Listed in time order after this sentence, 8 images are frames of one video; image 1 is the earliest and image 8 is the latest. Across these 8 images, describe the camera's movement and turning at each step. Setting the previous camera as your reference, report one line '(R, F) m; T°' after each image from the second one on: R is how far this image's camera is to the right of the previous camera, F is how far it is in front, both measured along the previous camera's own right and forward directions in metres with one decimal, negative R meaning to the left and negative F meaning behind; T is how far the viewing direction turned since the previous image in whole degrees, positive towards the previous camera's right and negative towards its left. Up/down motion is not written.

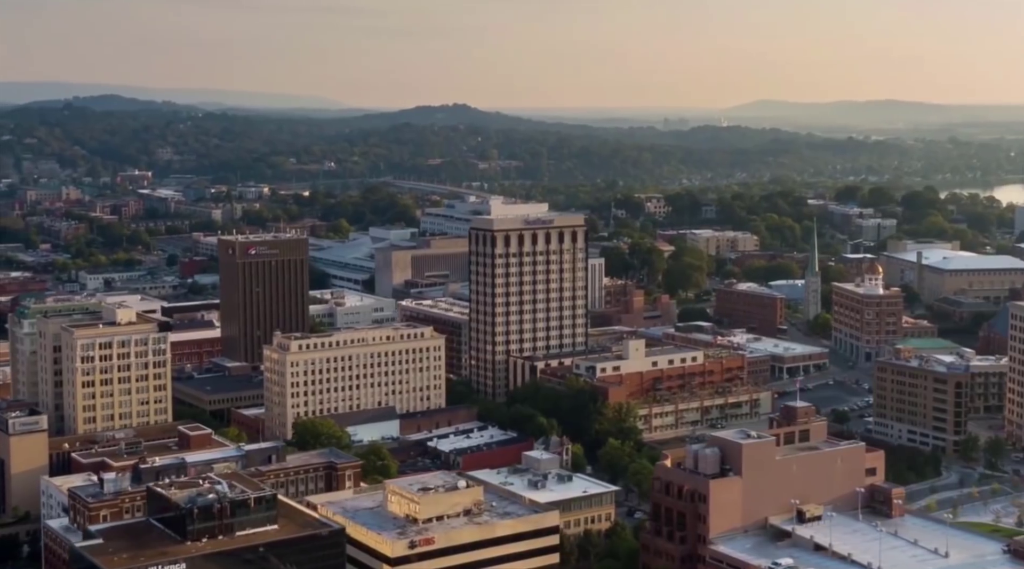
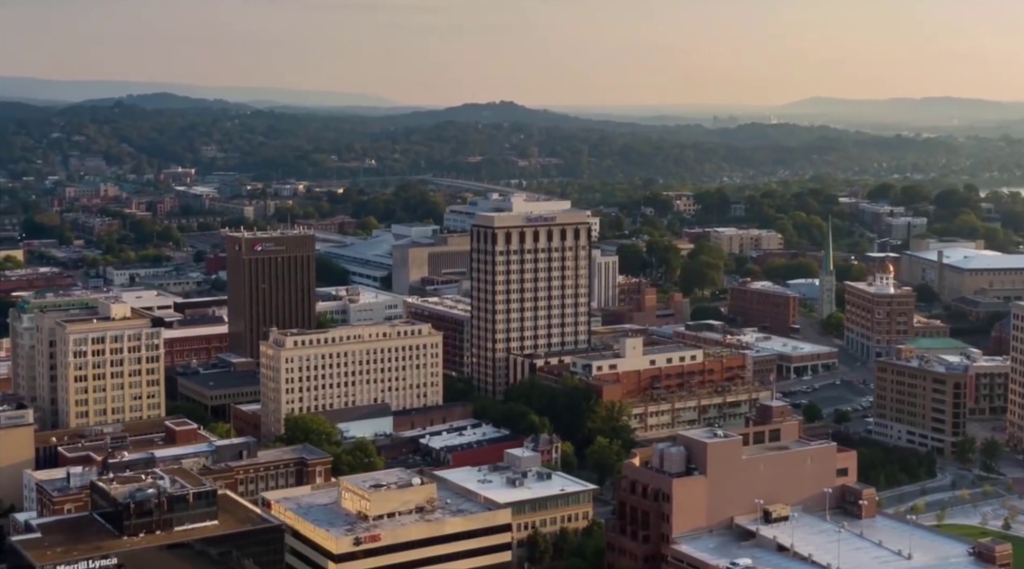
(+1.6, +0.1) m; -2°
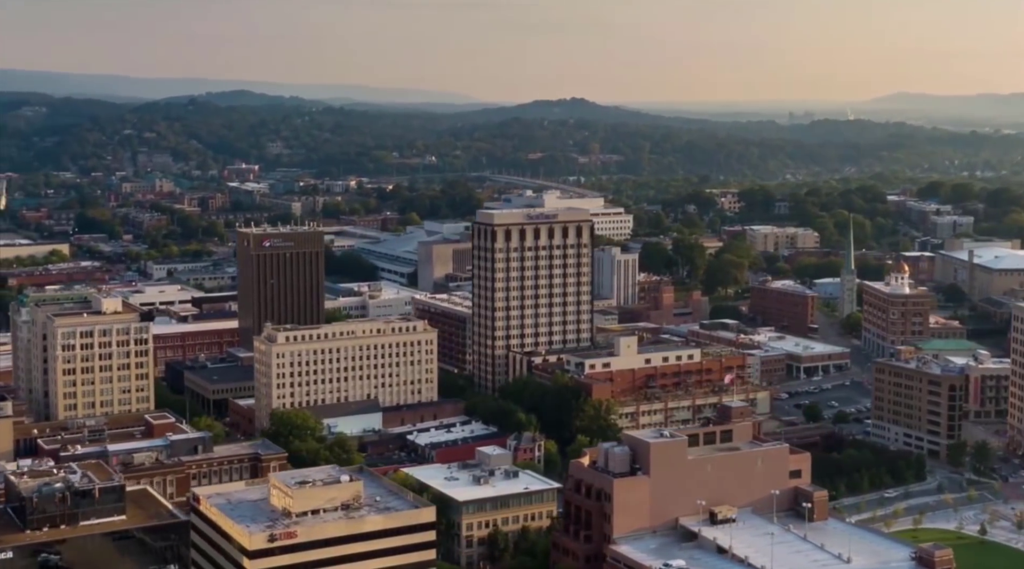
(+2.4, +0.2) m; -2°
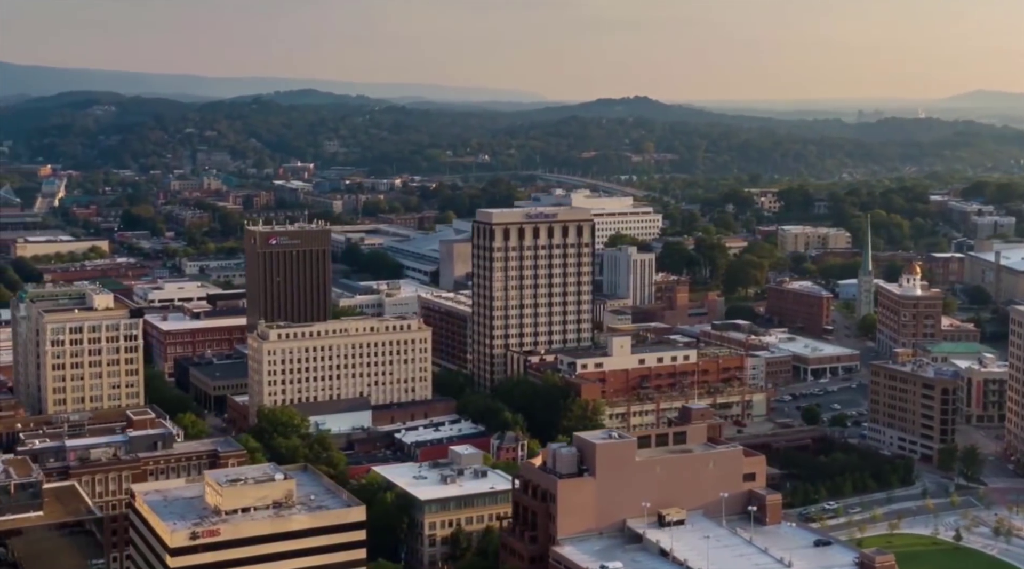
(+2.2, +0.2) m; -2°
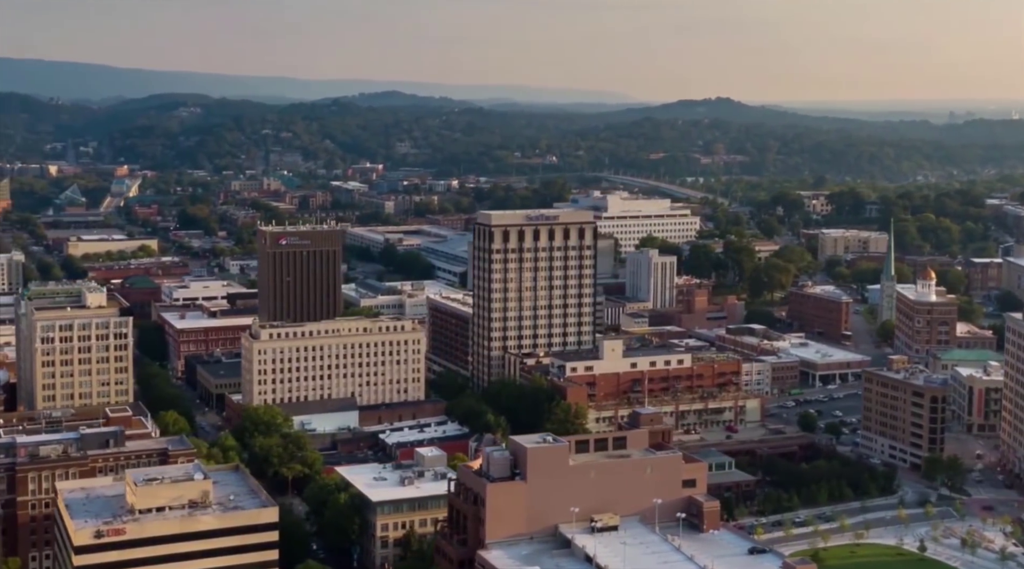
(+2.8, +0.1) m; -3°
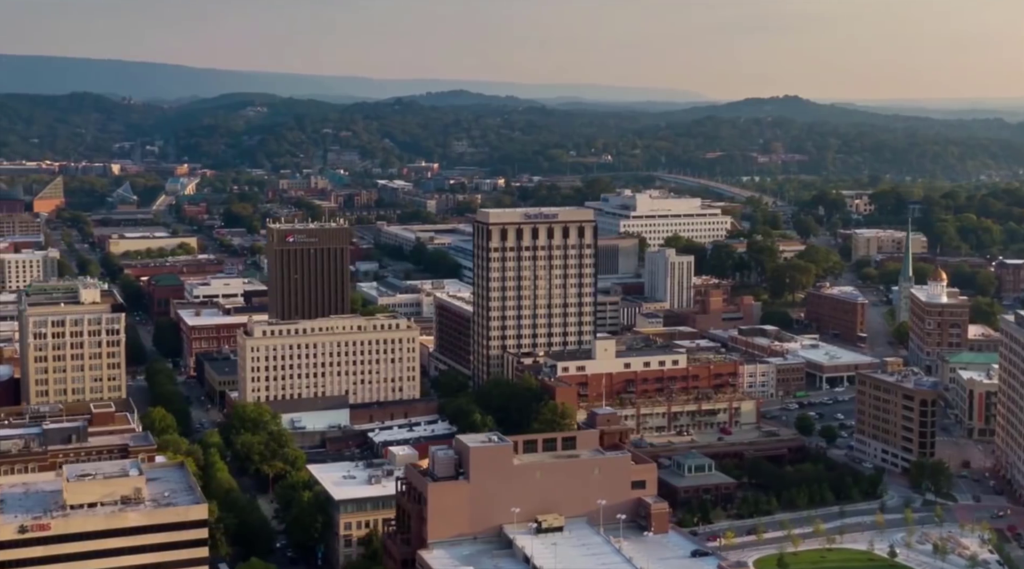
(+2.3, +0.2) m; -2°
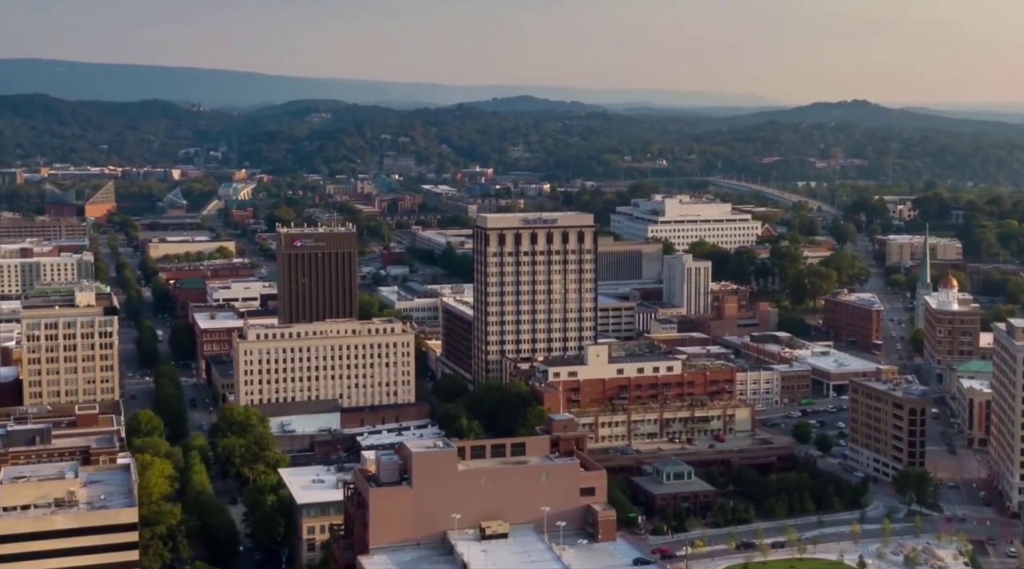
(+2.2, +0.2) m; -2°
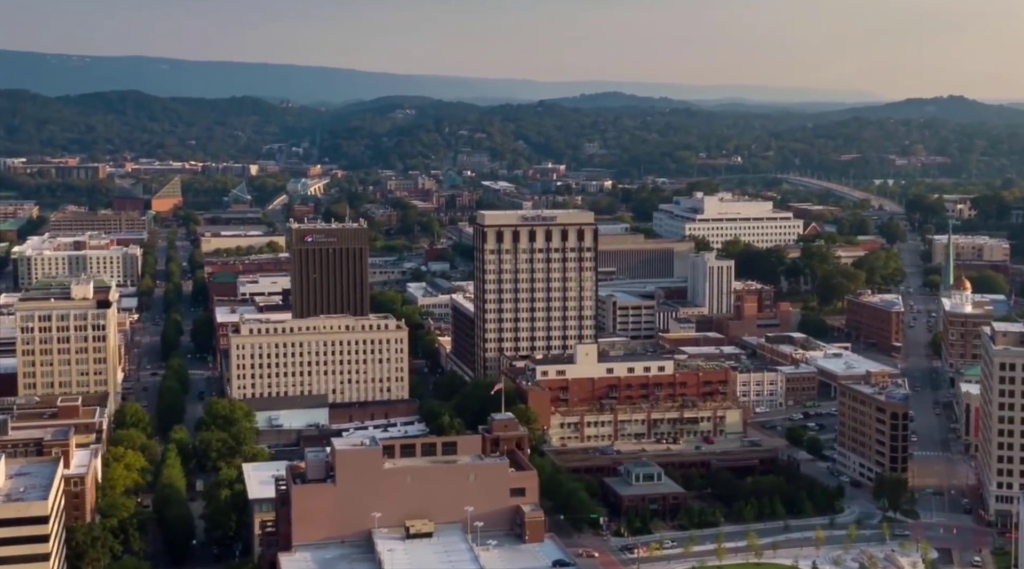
(+3.0, +0.2) m; -3°
